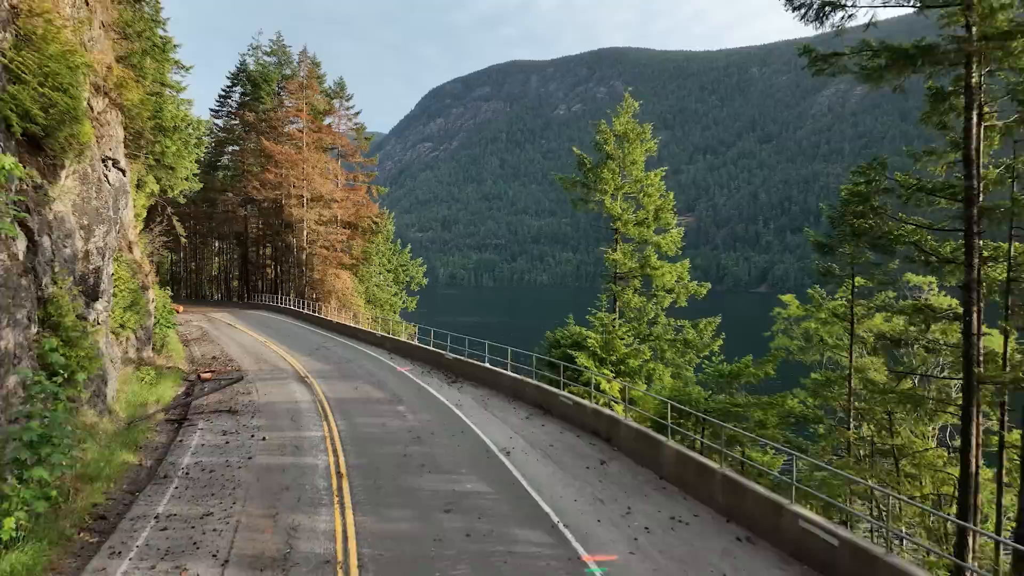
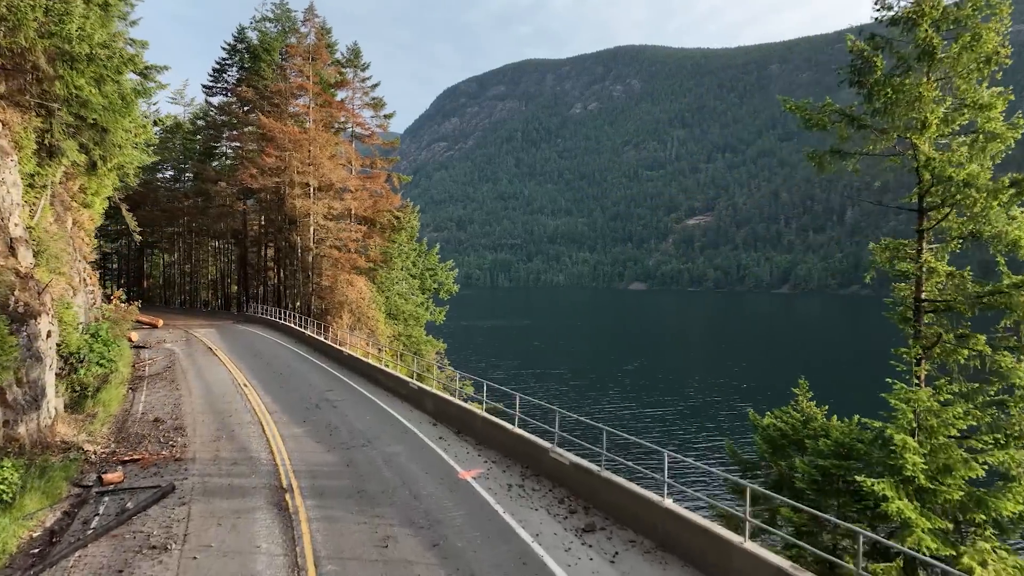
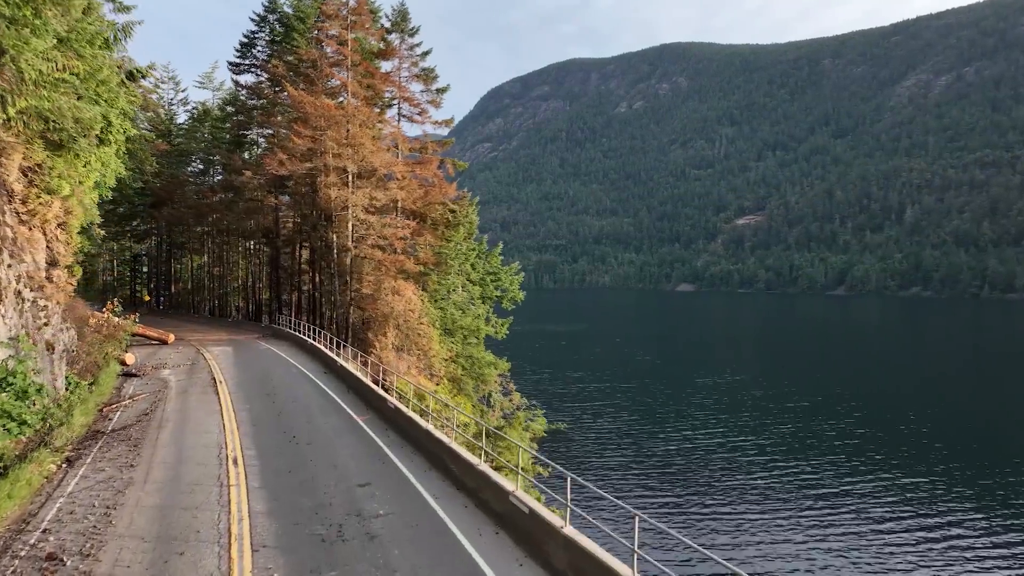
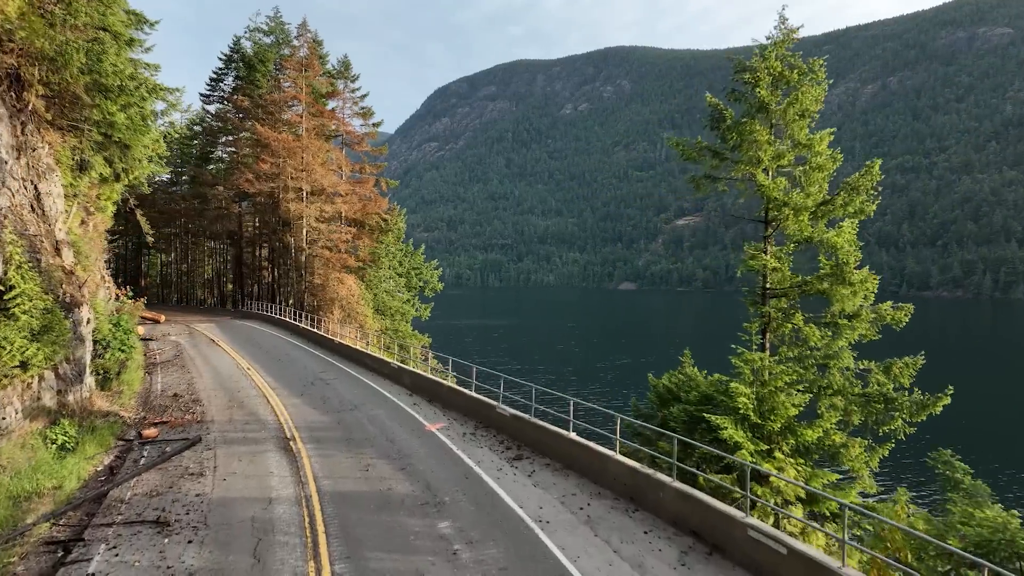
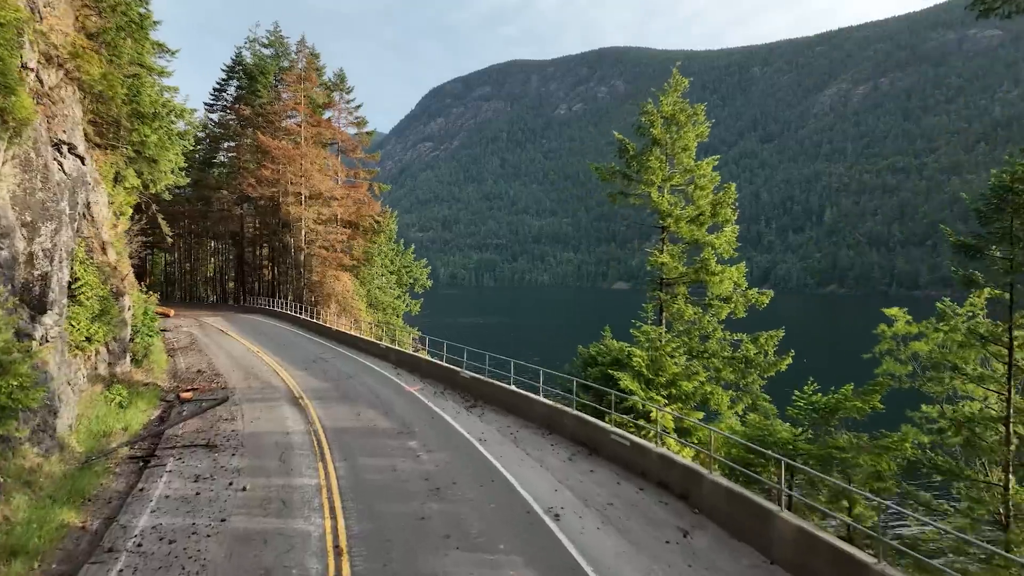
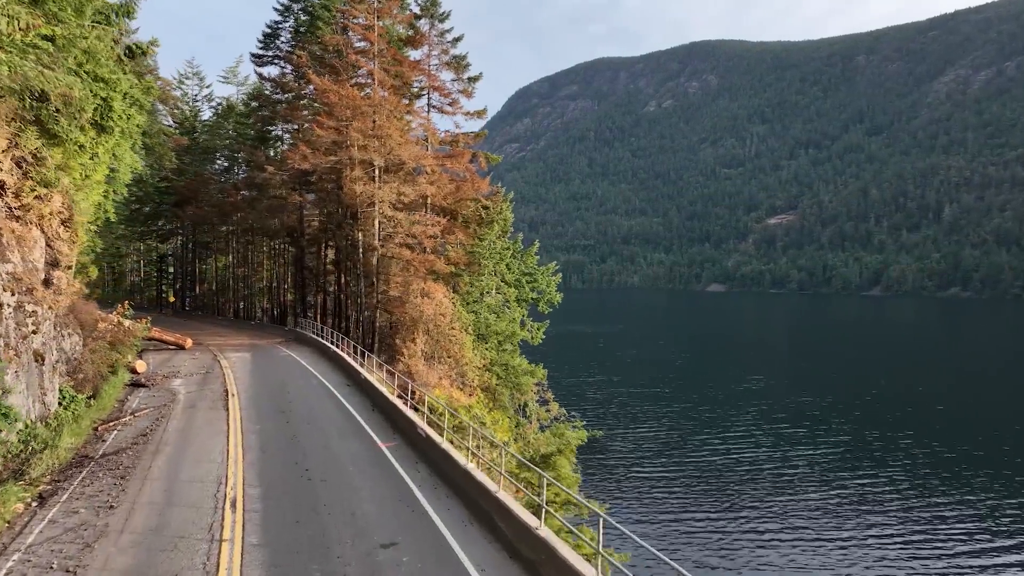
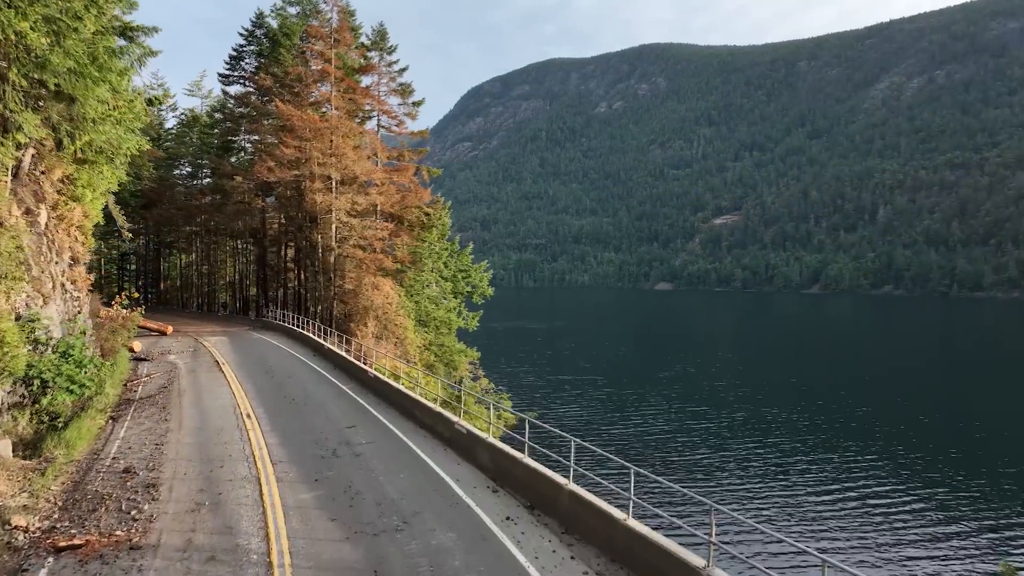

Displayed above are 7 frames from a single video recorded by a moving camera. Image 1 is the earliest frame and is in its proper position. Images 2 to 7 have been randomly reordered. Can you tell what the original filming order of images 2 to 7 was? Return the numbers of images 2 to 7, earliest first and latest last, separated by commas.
5, 4, 2, 7, 3, 6
